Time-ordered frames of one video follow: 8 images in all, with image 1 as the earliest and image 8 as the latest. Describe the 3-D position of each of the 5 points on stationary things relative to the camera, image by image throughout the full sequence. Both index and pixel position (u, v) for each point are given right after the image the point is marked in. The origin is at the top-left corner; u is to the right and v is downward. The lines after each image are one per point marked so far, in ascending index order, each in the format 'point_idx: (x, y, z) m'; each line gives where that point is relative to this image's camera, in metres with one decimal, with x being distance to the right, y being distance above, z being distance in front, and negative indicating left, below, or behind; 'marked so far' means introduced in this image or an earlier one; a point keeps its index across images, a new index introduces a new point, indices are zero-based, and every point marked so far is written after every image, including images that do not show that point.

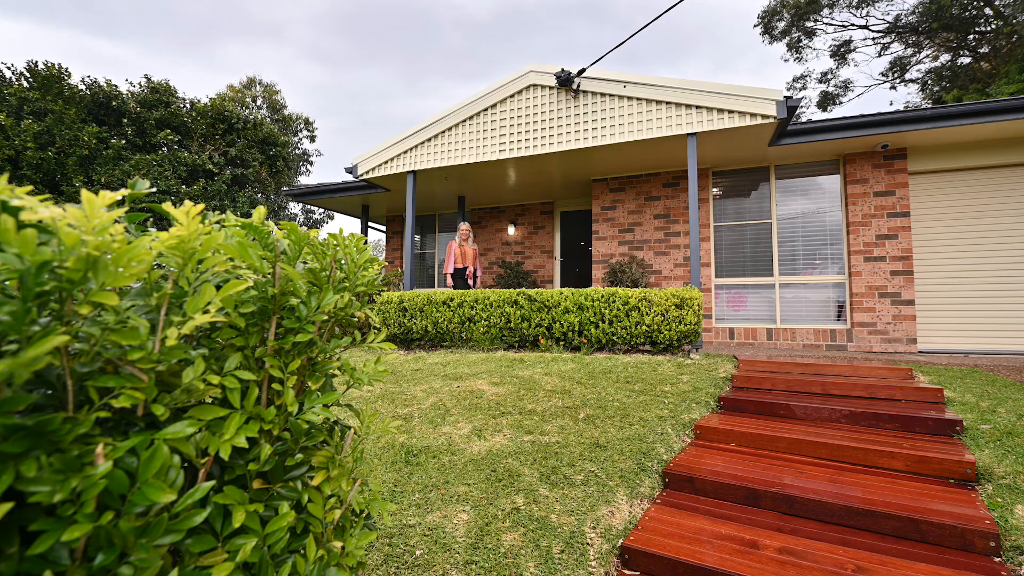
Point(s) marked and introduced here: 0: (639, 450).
0: (+0.8, -1.0, +2.8) m
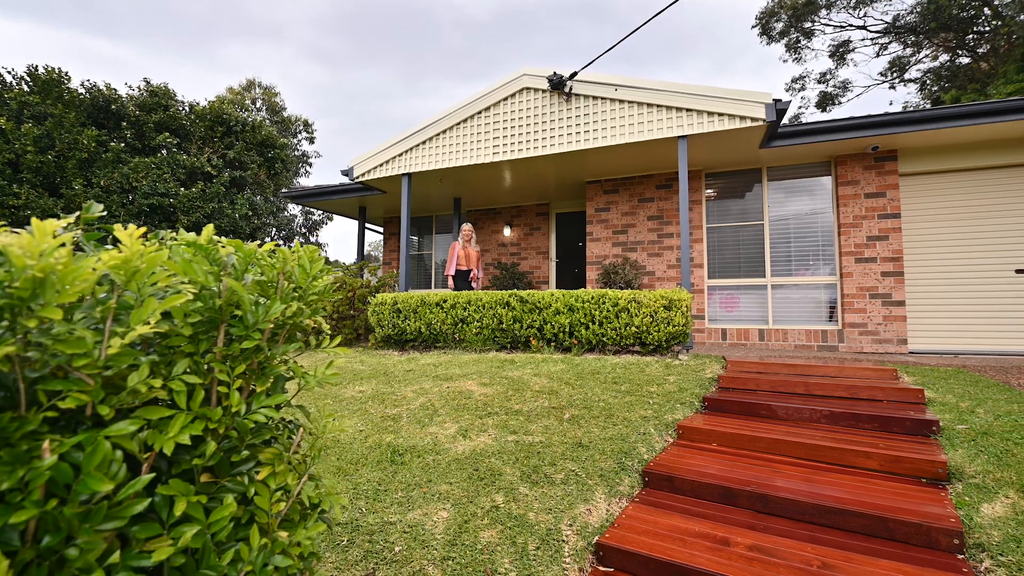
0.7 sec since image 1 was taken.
0: (+0.7, -1.1, +2.9) m
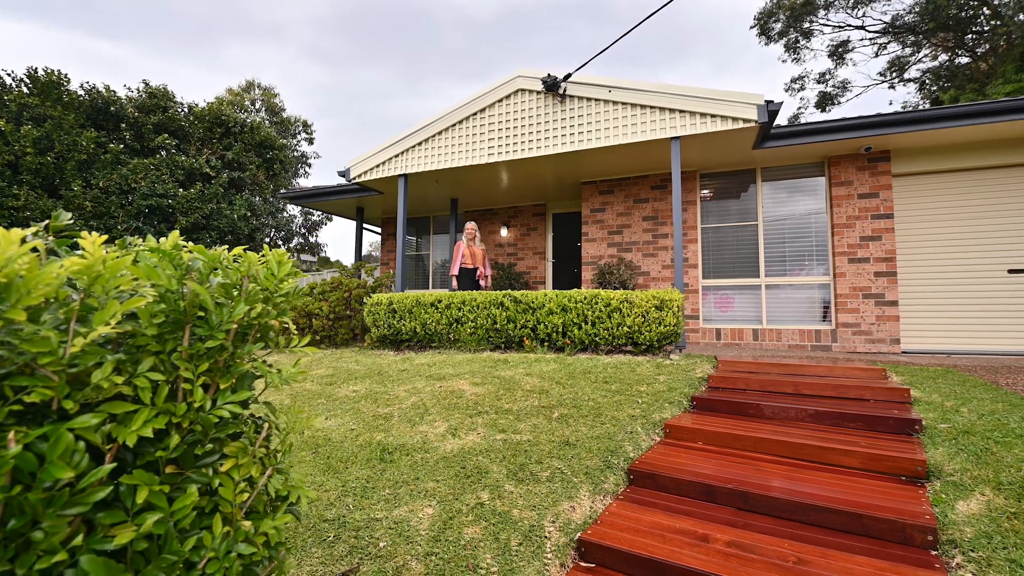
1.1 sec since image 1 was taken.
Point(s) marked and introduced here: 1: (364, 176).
0: (+0.6, -1.1, +2.9) m
1: (-2.6, +2.0, +7.6) m
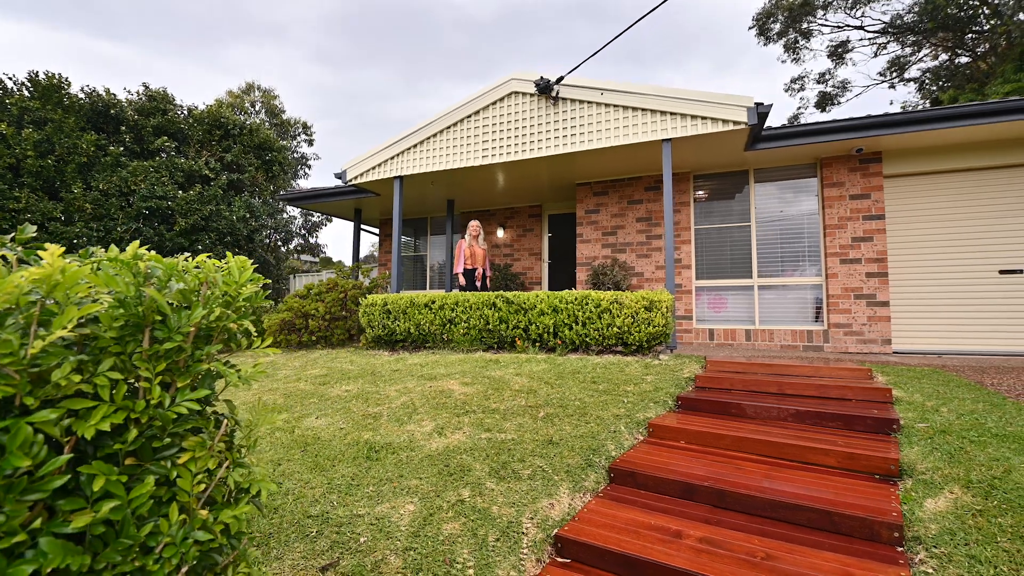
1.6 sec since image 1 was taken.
0: (+0.5, -1.1, +3.0) m
1: (-2.7, +2.0, +7.7) m
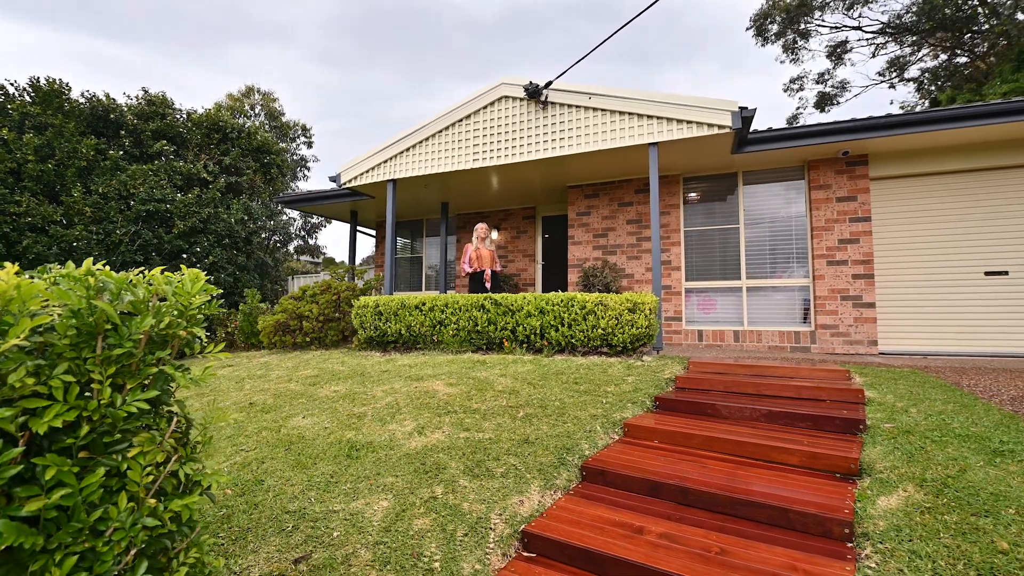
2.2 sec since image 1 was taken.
0: (+0.4, -1.1, +3.0) m
1: (-2.8, +1.9, +7.8) m
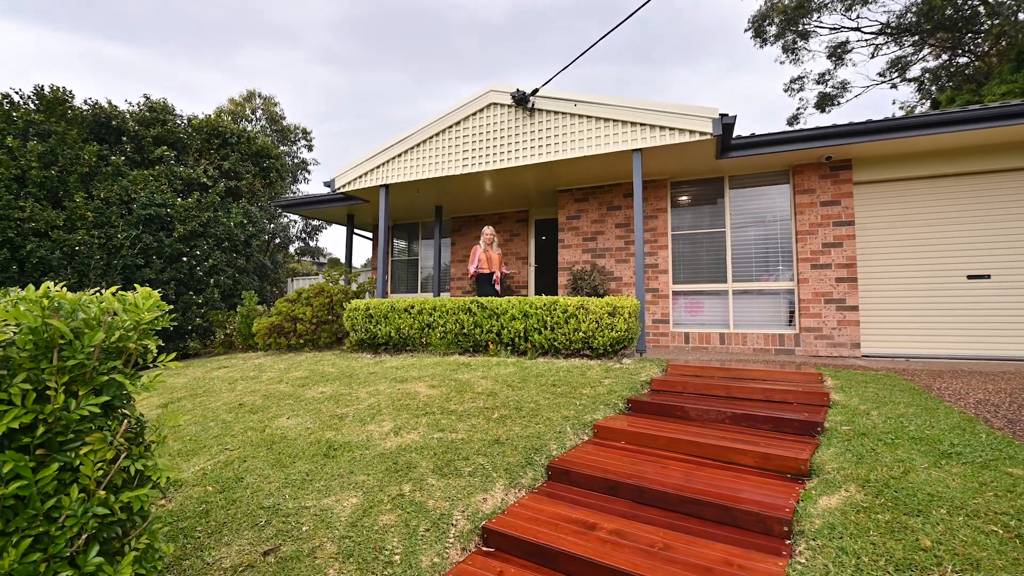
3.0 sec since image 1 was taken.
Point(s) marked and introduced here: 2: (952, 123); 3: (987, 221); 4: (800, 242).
0: (+0.1, -1.2, +3.2) m
1: (-3.0, +1.9, +8.0) m
2: (+5.4, +2.0, +5.3) m
3: (+6.4, +0.9, +5.9) m
4: (+4.3, +0.7, +6.5) m
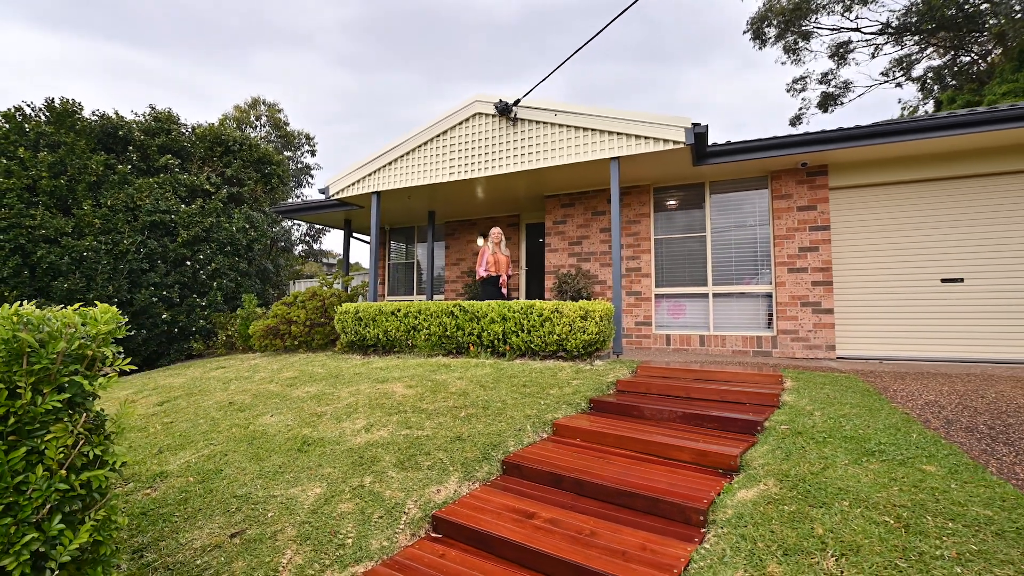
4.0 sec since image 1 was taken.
0: (-0.2, -1.2, +3.4) m
1: (-3.2, +1.8, +8.3) m
2: (+5.1, +2.0, +5.5) m
3: (+6.2, +0.9, +6.0) m
4: (+4.1, +0.6, +6.6) m
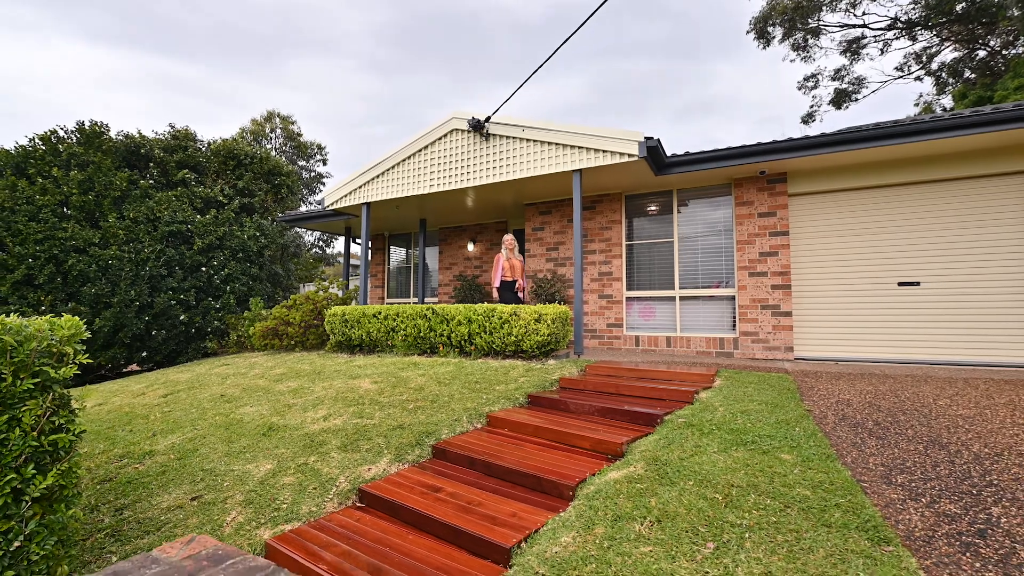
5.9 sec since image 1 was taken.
0: (-0.8, -1.3, +3.9) m
1: (-3.6, +1.7, +8.9) m
2: (+4.6, +1.9, +5.7) m
3: (+5.7, +0.8, +6.2) m
4: (+3.6, +0.6, +6.9) m
